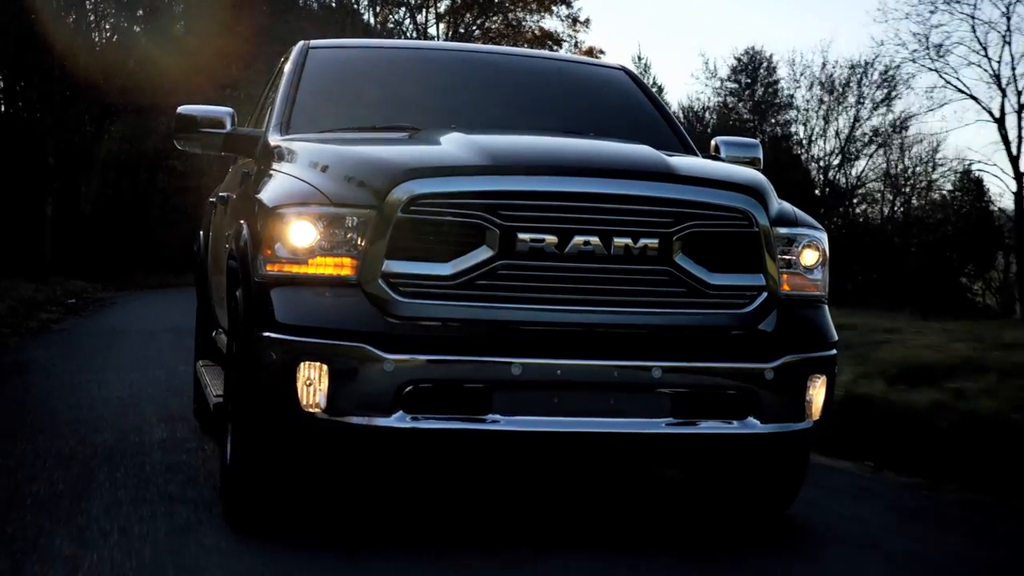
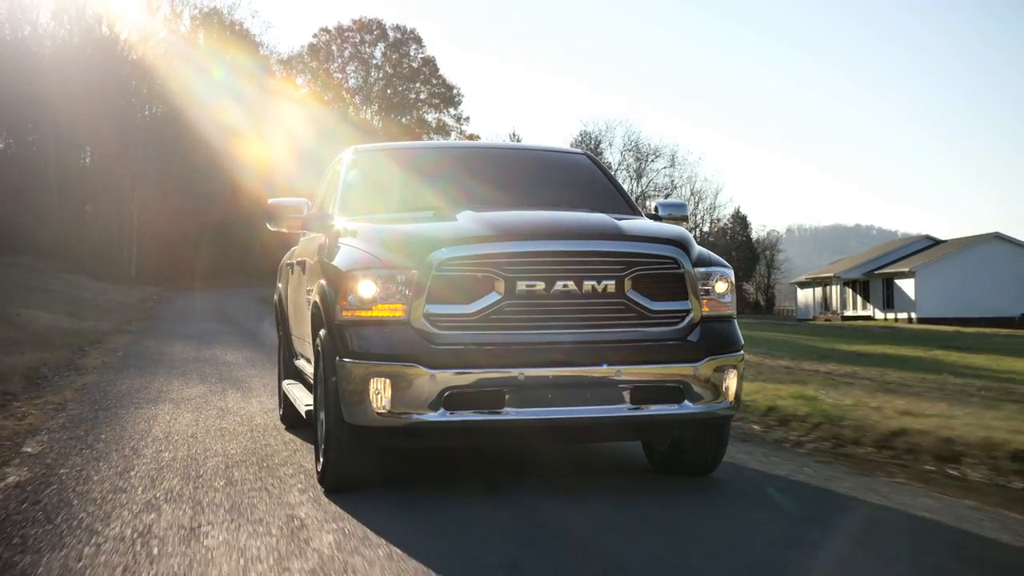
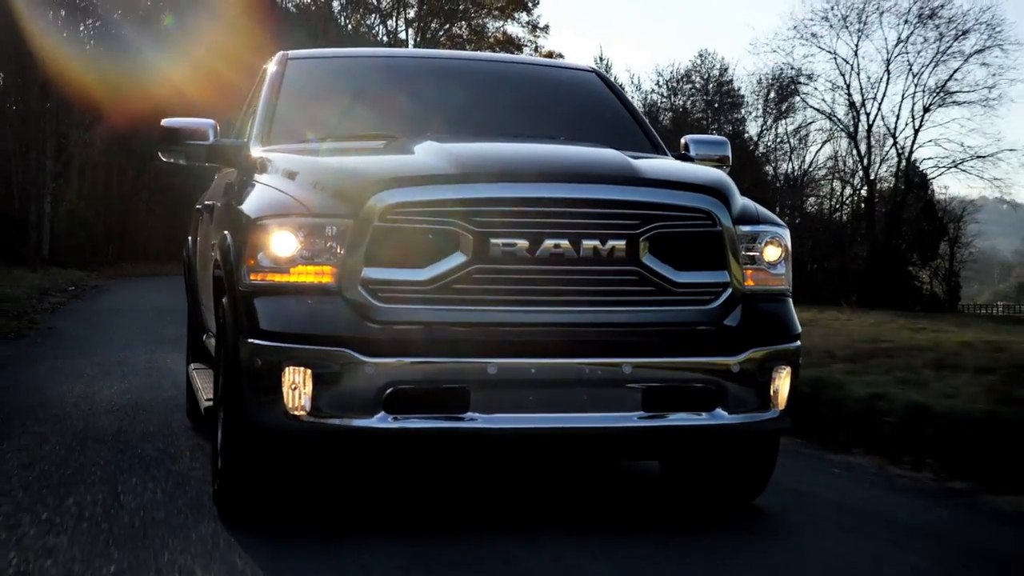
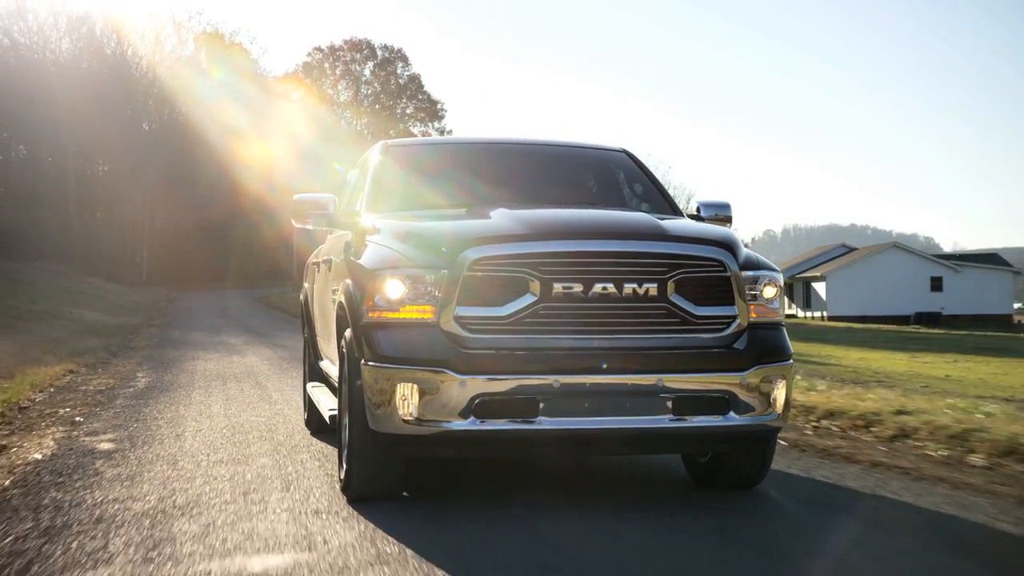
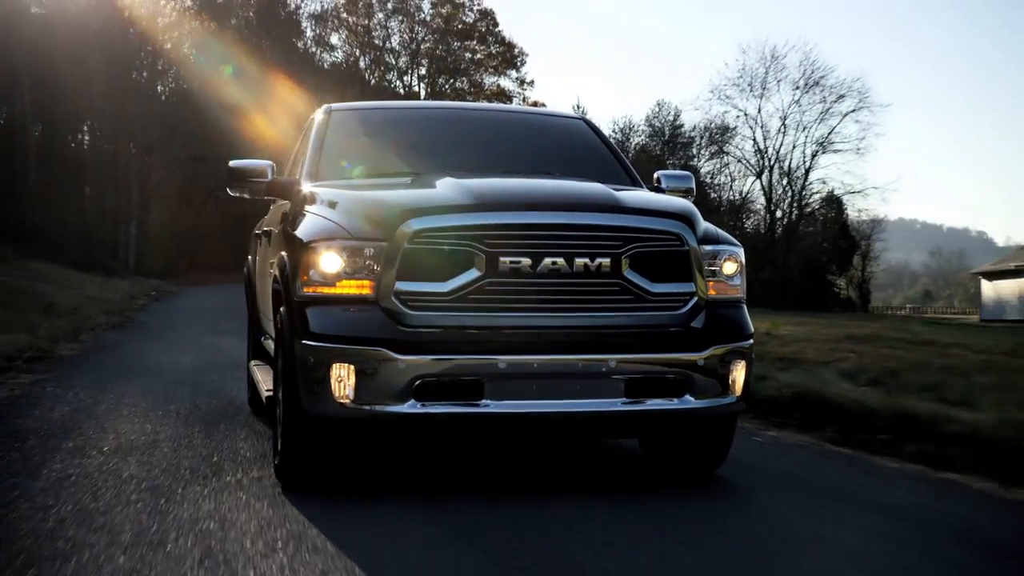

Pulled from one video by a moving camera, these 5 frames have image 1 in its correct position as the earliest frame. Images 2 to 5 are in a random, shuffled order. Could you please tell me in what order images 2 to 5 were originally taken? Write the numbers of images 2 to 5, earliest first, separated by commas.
3, 5, 2, 4
